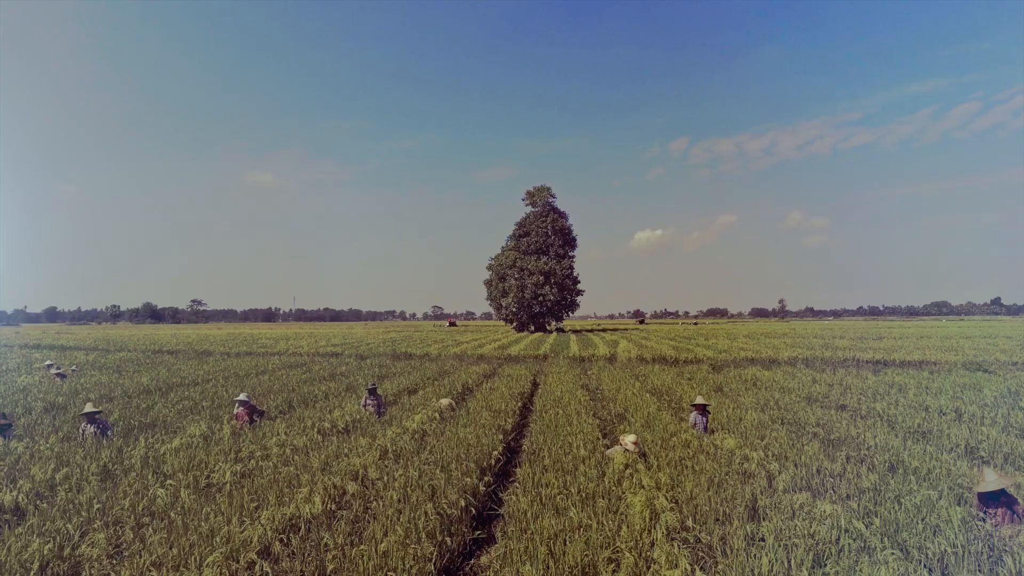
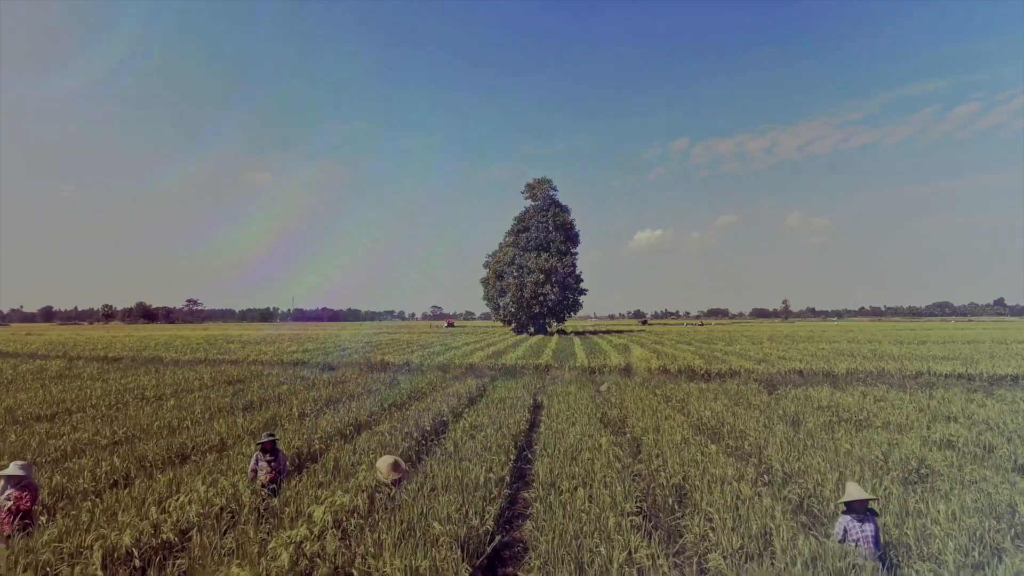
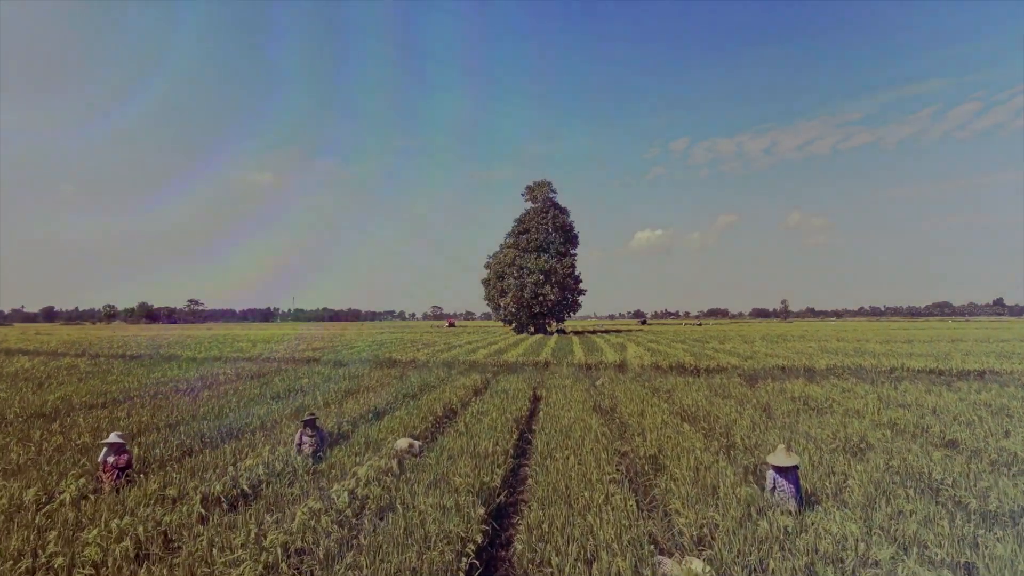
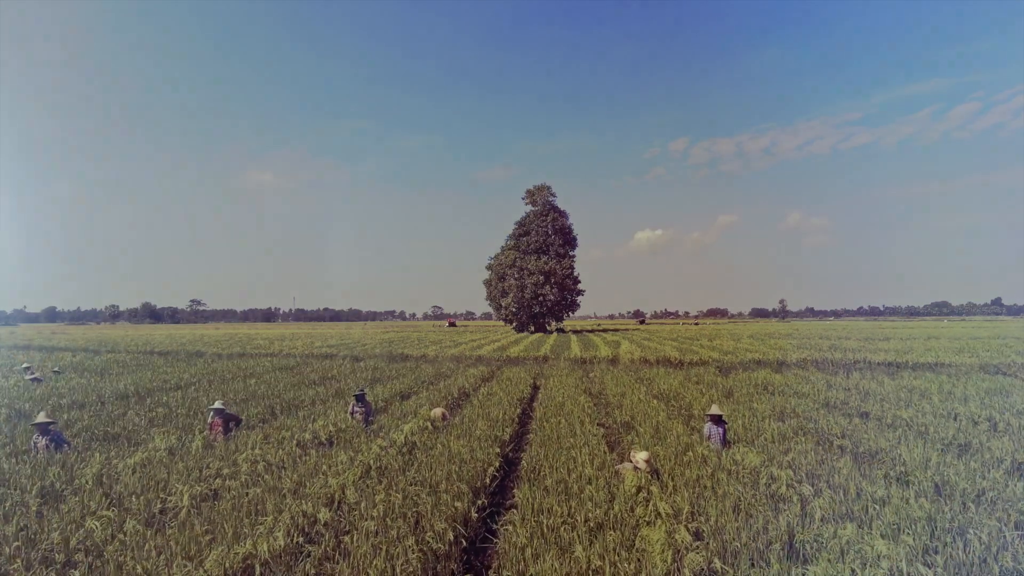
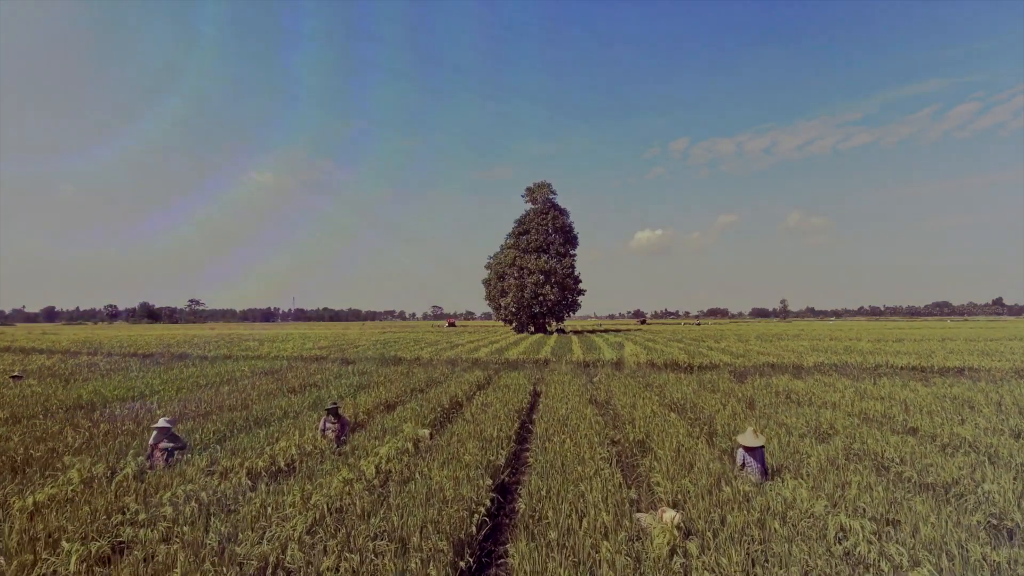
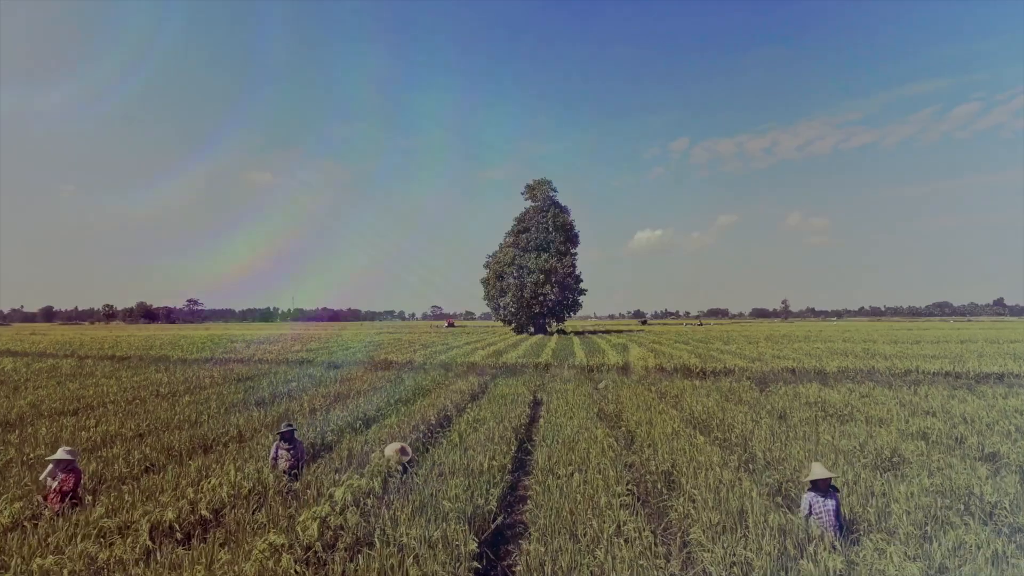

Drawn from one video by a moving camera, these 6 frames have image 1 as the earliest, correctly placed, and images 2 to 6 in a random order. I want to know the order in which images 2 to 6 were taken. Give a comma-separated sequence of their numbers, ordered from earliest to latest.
4, 5, 3, 6, 2
